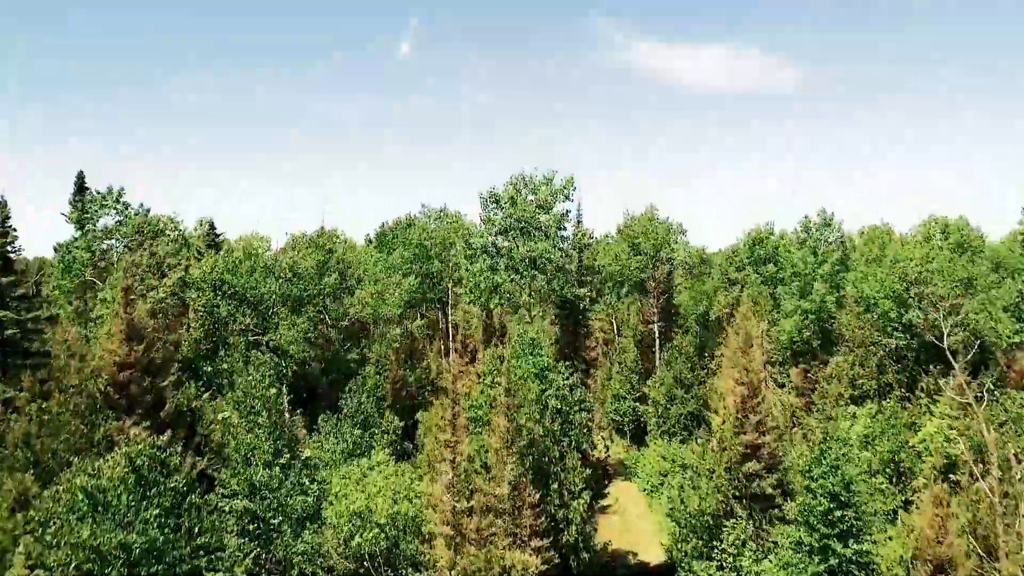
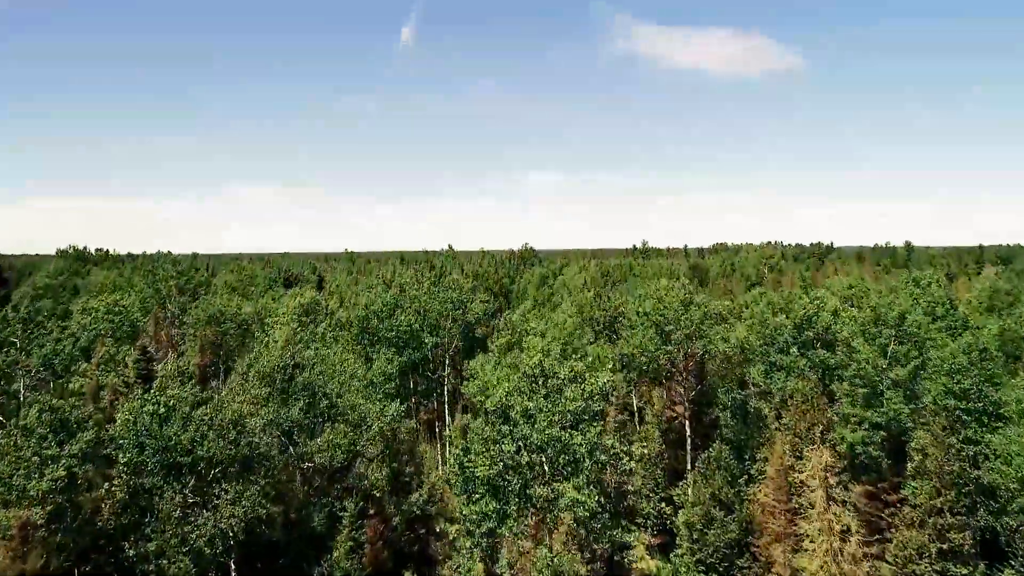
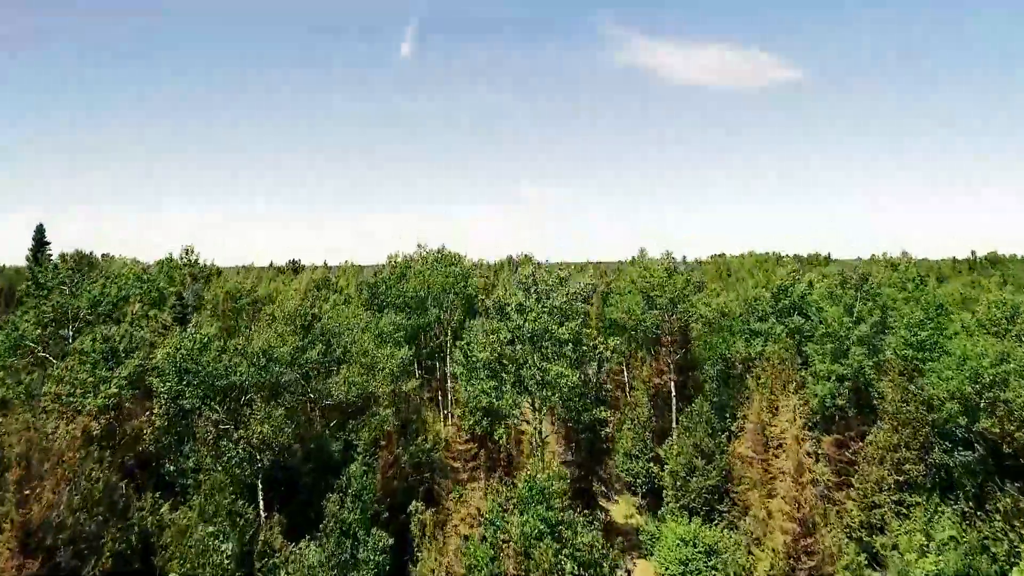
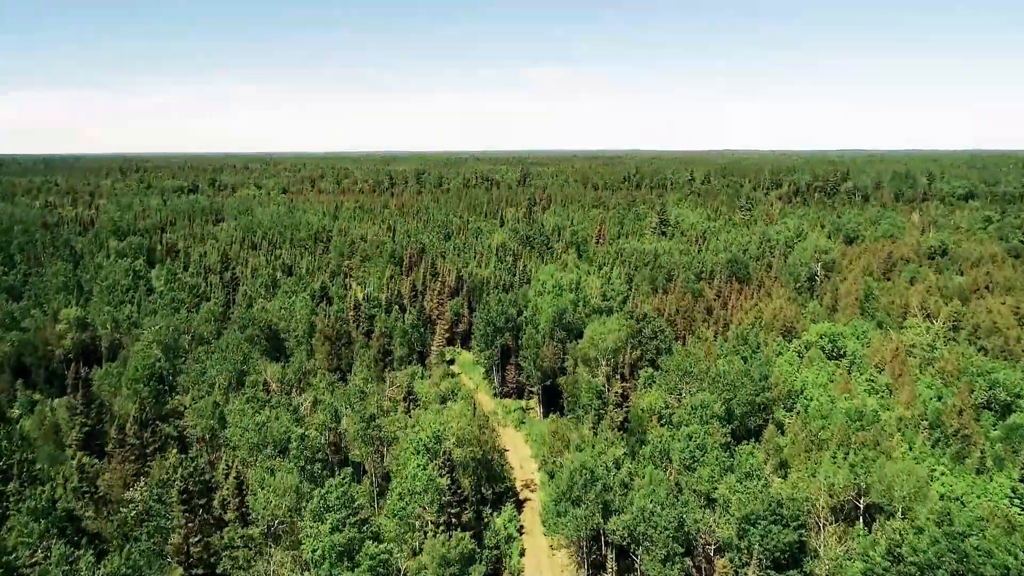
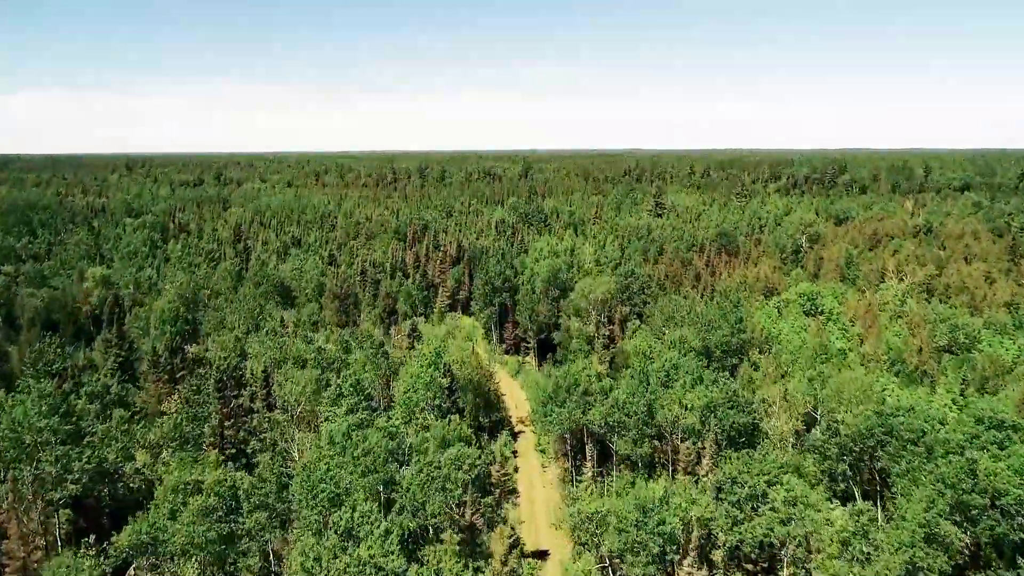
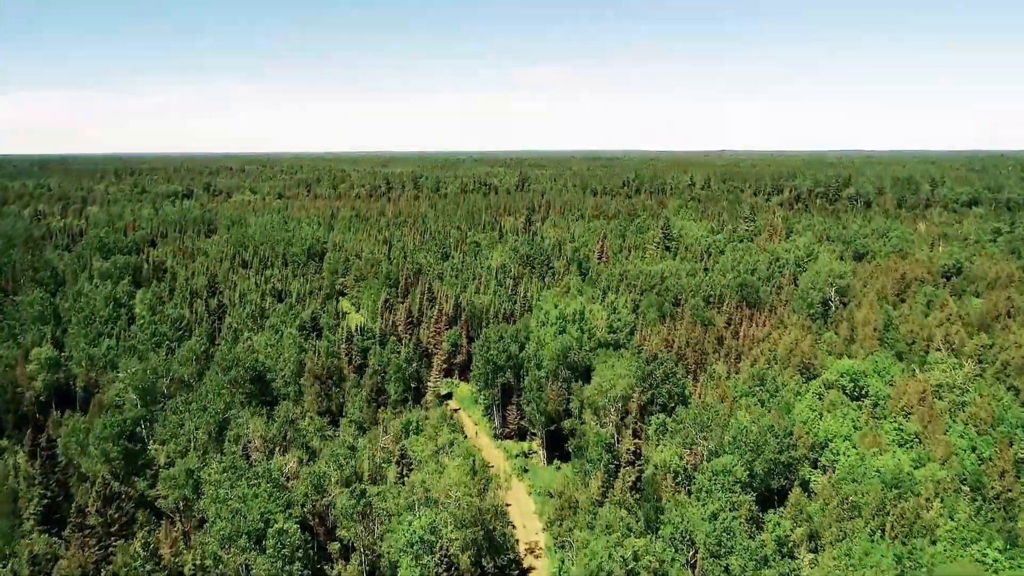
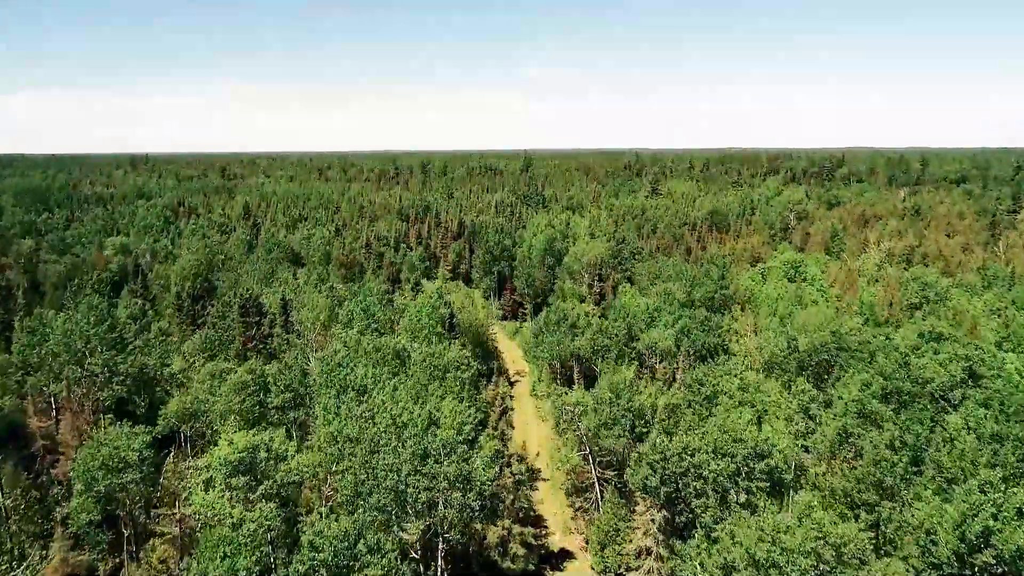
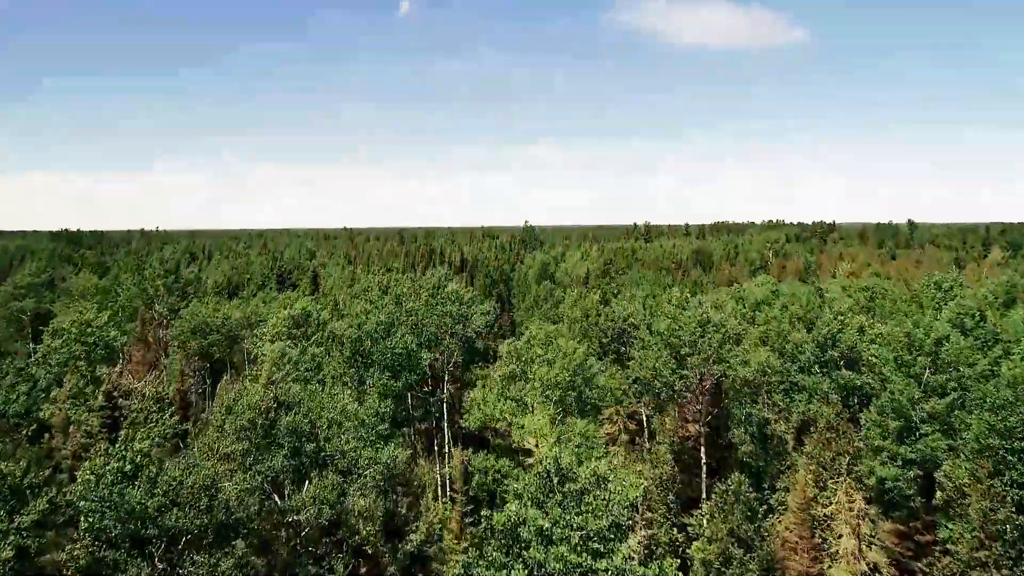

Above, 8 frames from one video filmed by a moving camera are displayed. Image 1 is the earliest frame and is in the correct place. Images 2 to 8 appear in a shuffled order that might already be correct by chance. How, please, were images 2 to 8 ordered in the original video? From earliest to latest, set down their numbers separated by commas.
3, 2, 8, 7, 5, 4, 6
